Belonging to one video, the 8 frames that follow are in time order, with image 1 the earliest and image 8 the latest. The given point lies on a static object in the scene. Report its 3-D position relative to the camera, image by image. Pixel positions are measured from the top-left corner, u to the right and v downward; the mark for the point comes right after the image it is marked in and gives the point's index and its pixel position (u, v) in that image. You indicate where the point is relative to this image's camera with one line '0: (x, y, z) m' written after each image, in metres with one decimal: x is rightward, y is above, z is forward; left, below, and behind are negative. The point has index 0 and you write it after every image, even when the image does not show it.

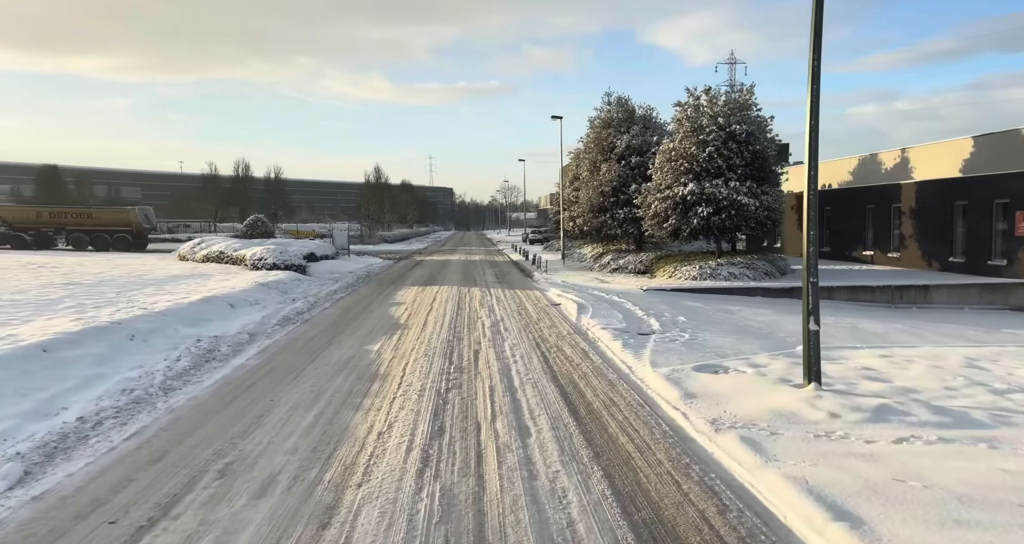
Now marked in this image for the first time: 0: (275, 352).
0: (-3.7, -1.3, +9.7) m
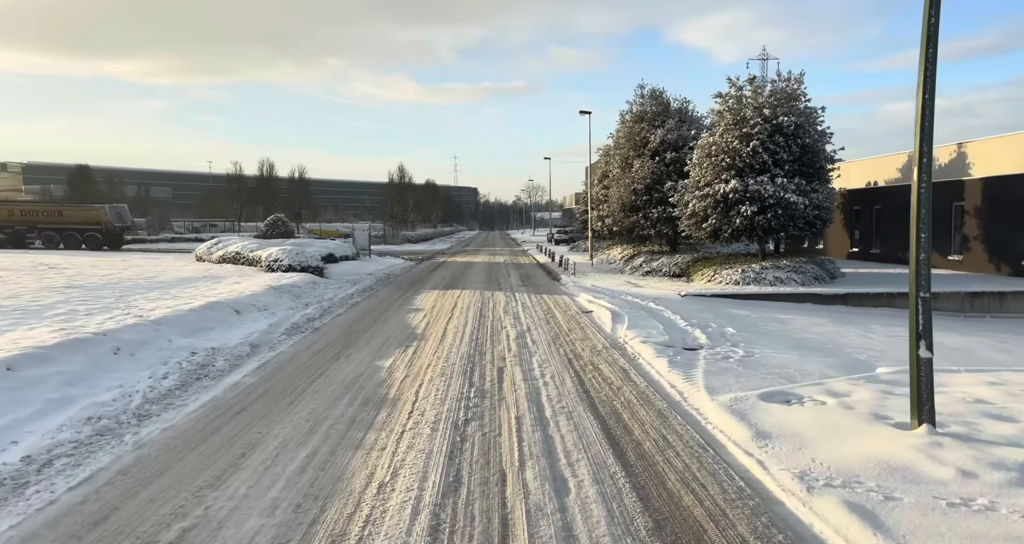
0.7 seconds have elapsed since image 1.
0: (-3.3, -1.3, +8.7) m
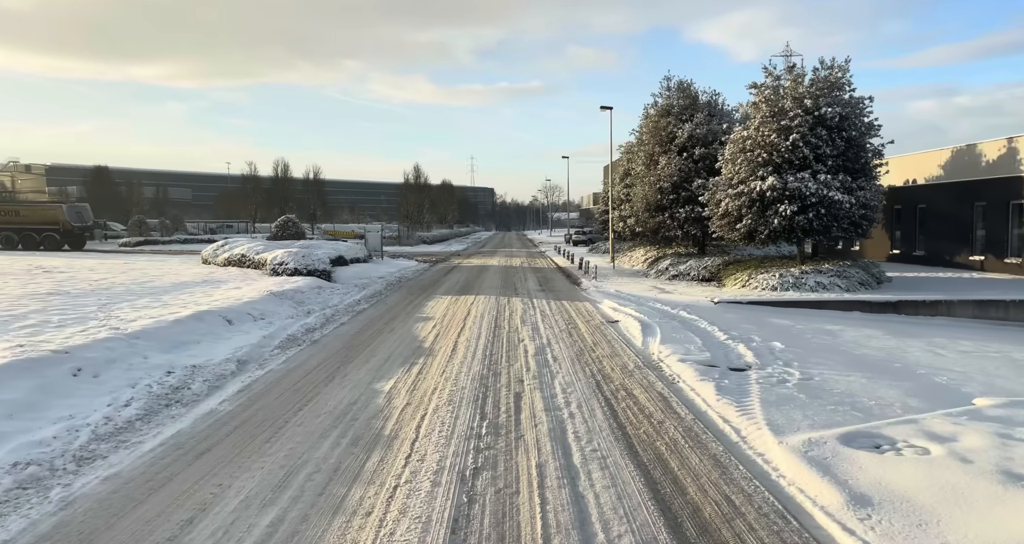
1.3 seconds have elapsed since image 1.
0: (-3.0, -1.4, +7.6) m
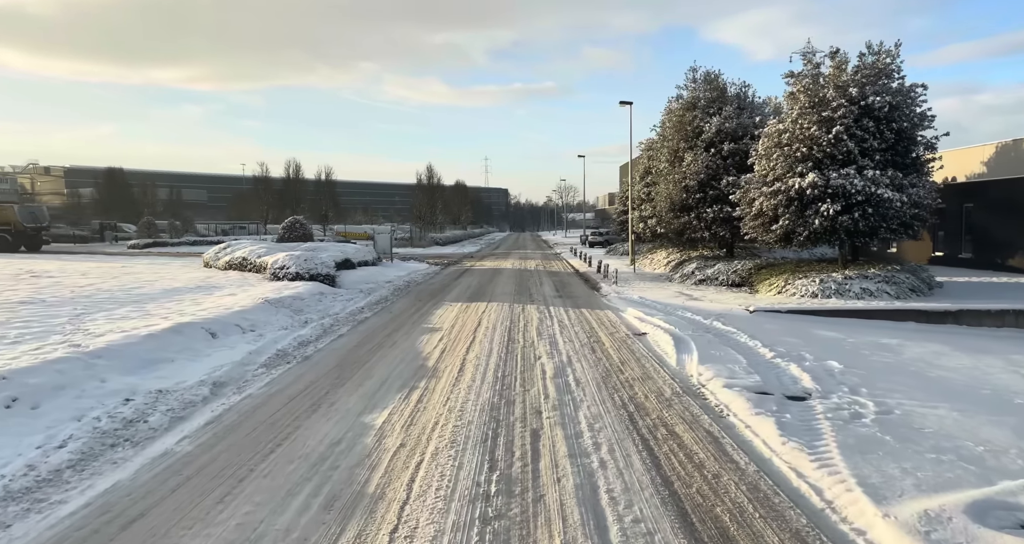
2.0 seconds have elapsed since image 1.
0: (-2.9, -1.5, +6.4) m
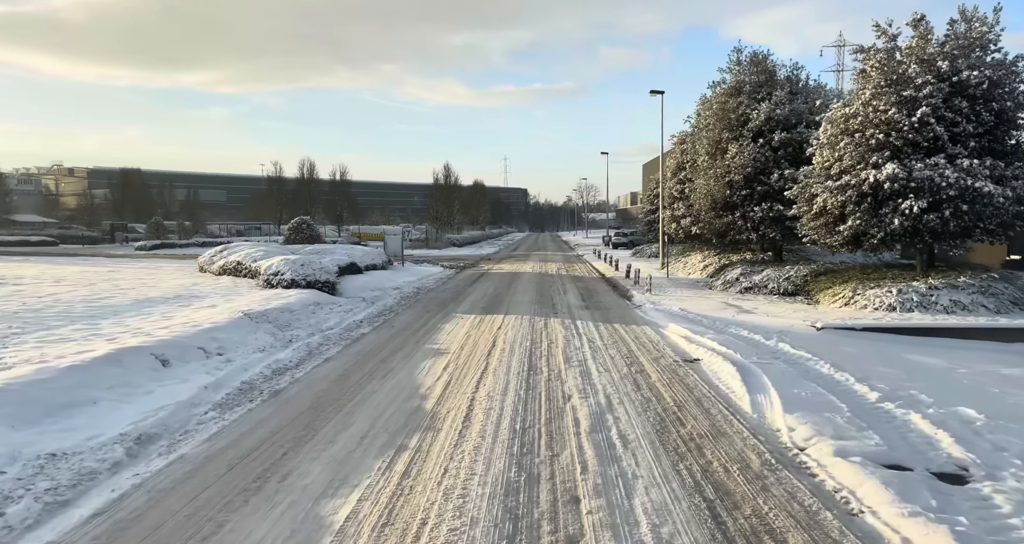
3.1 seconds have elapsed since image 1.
0: (-2.7, -1.7, +4.4) m
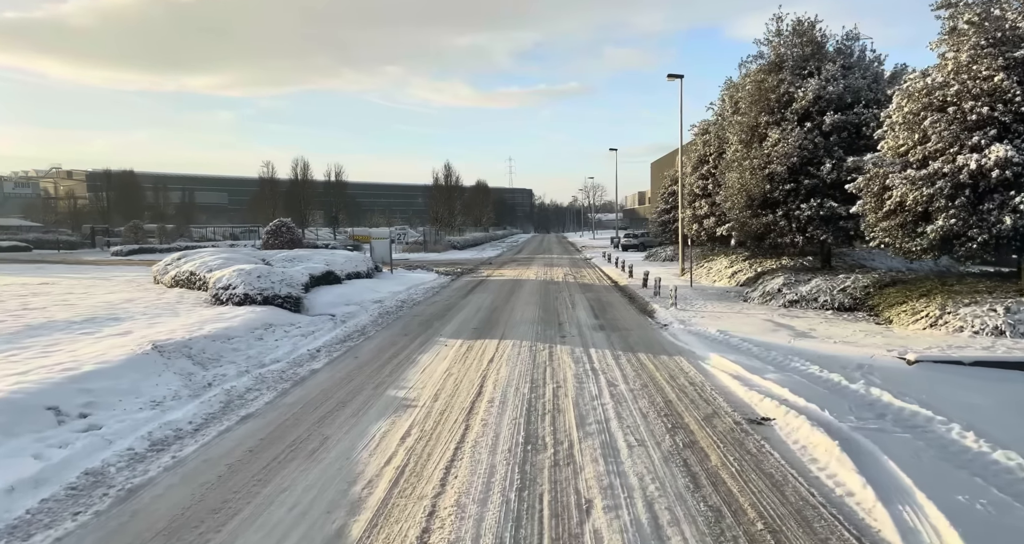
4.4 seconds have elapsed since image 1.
0: (-2.8, -1.9, +1.7) m
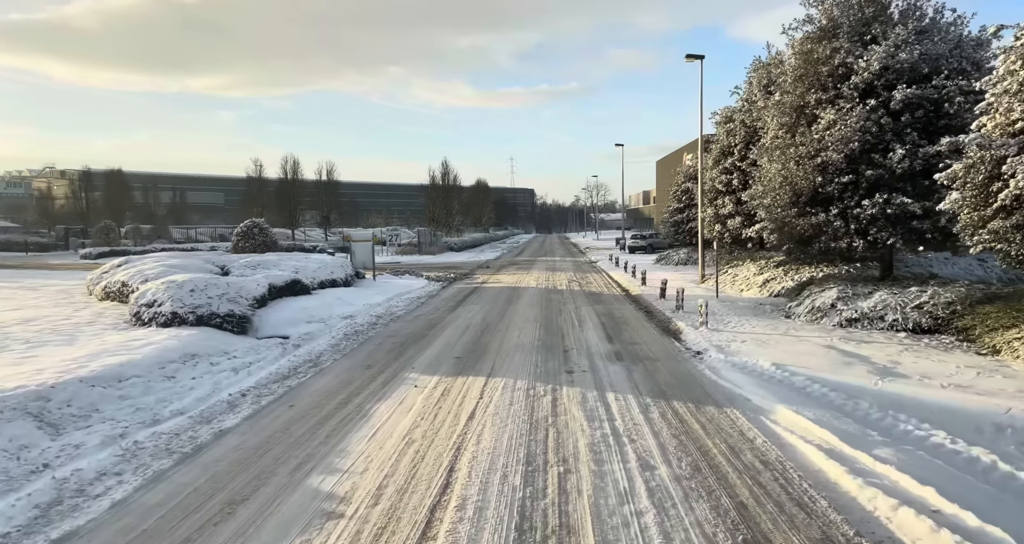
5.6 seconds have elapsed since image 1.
0: (-3.0, -2.2, -0.9) m
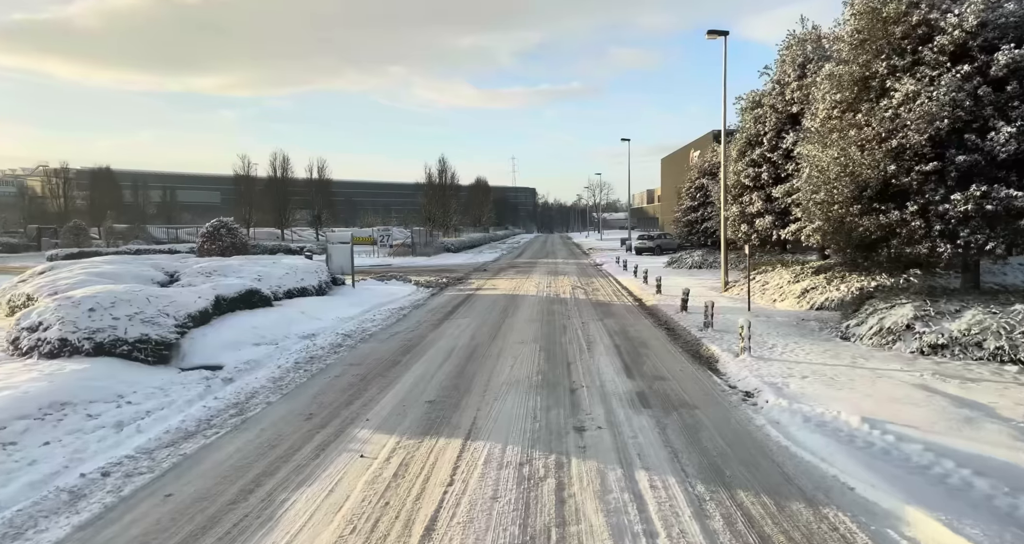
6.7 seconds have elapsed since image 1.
0: (-3.1, -2.4, -3.4) m
